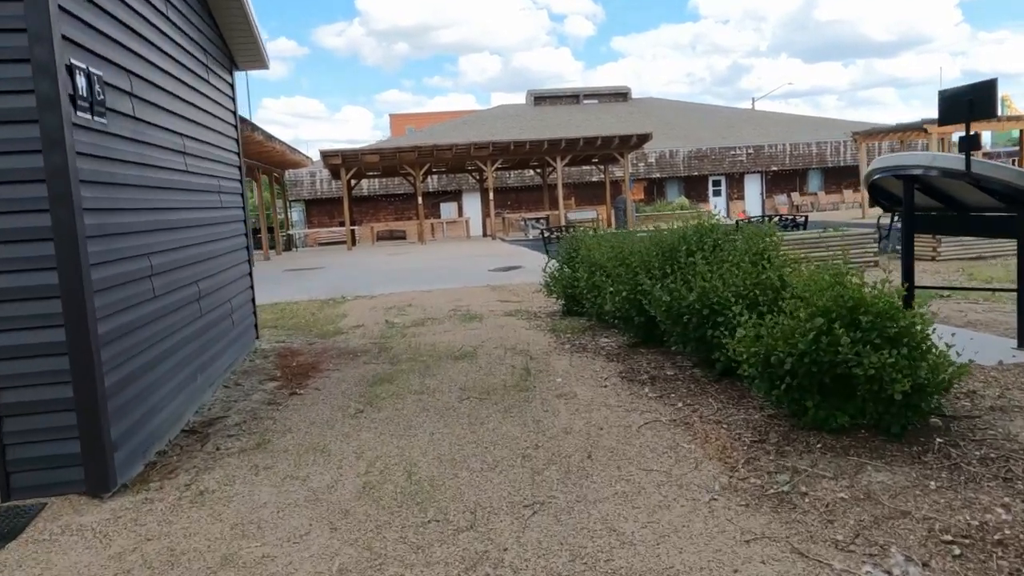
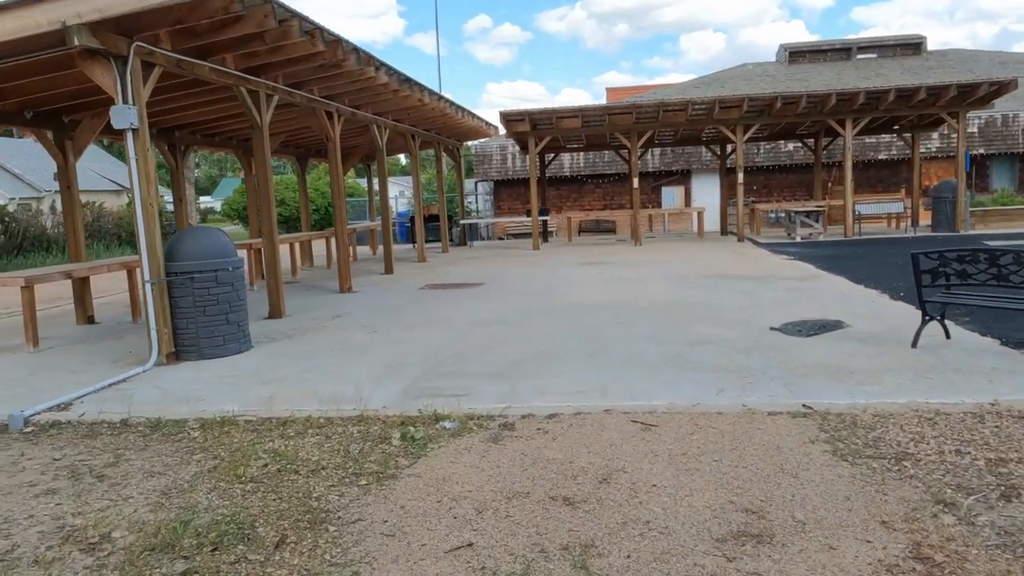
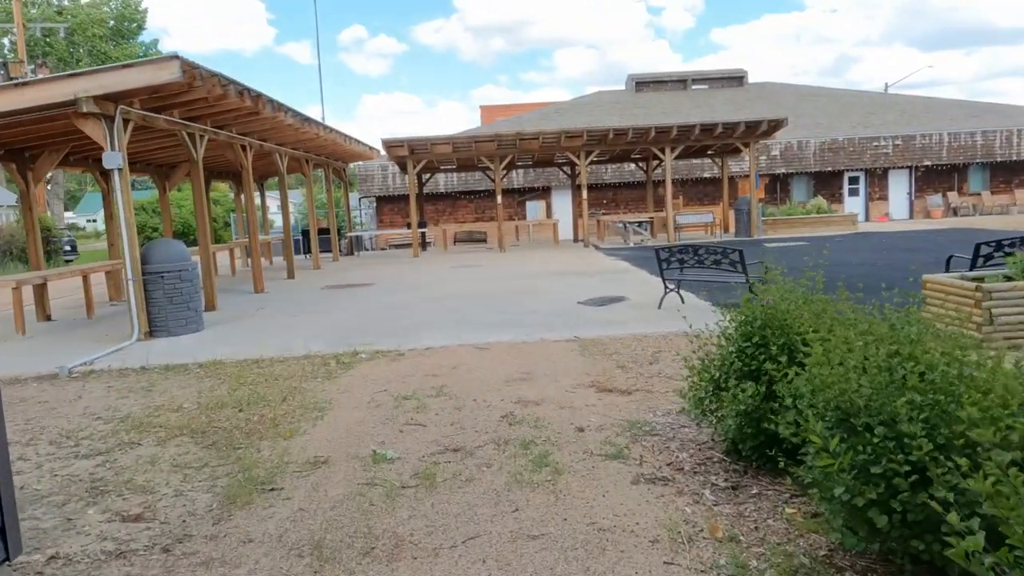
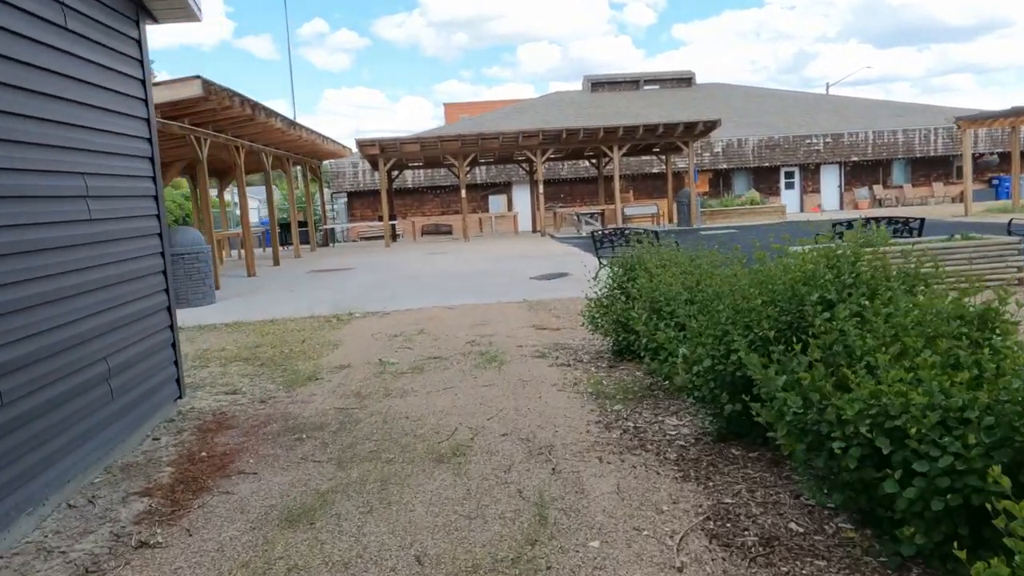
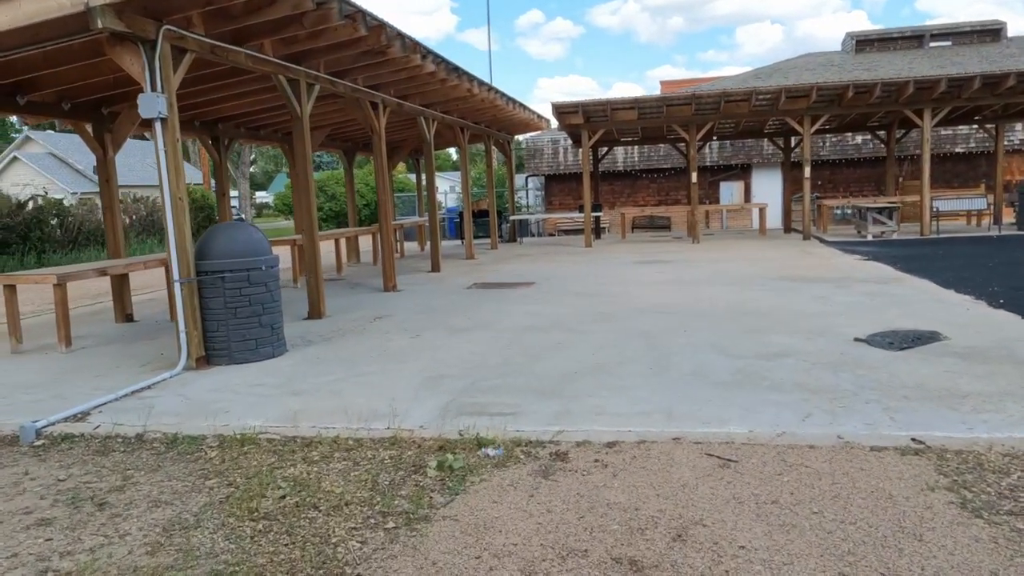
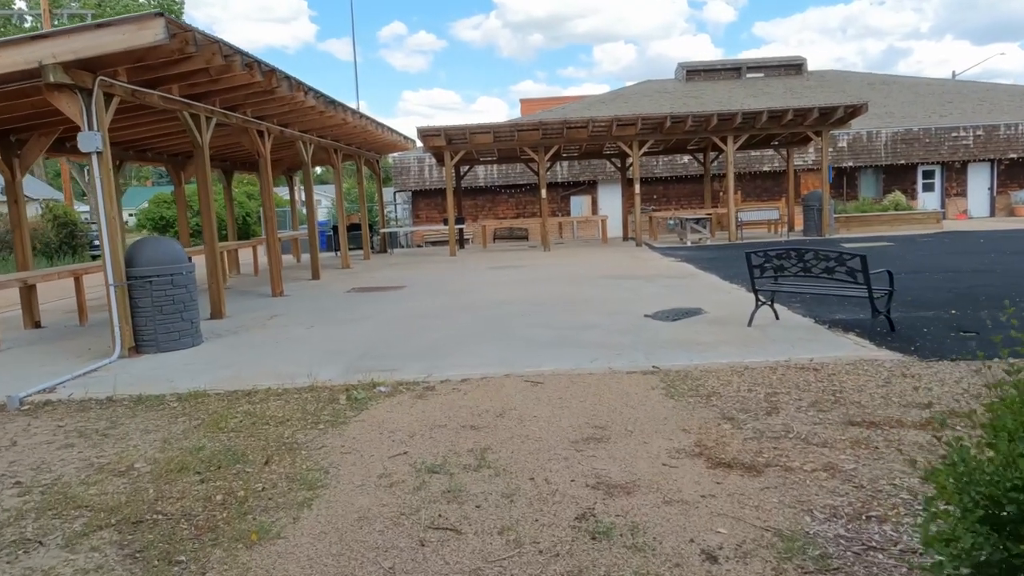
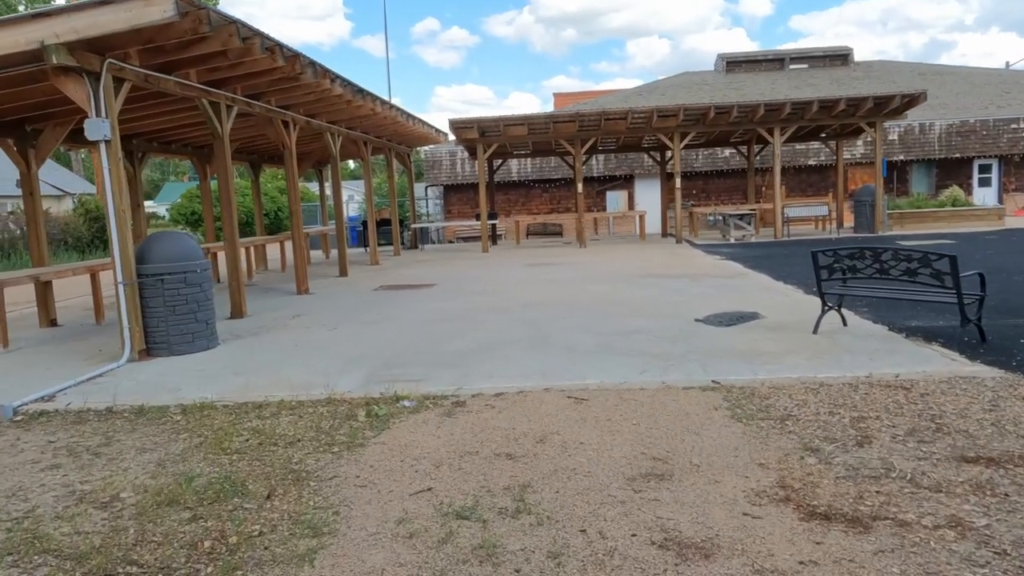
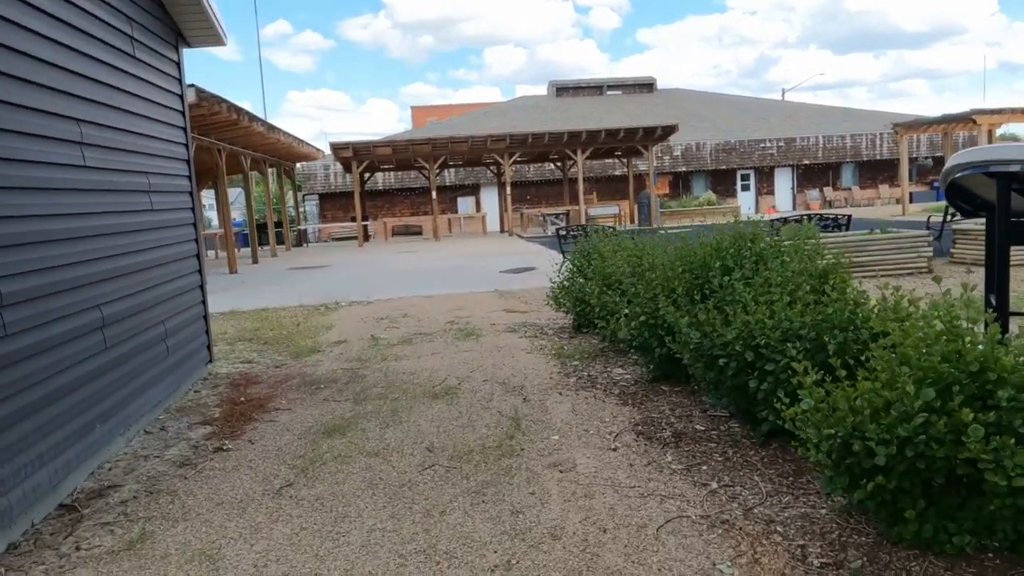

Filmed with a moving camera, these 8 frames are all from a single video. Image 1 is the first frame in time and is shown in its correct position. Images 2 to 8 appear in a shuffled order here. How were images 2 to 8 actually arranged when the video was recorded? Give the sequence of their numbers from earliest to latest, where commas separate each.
8, 4, 3, 6, 7, 2, 5
